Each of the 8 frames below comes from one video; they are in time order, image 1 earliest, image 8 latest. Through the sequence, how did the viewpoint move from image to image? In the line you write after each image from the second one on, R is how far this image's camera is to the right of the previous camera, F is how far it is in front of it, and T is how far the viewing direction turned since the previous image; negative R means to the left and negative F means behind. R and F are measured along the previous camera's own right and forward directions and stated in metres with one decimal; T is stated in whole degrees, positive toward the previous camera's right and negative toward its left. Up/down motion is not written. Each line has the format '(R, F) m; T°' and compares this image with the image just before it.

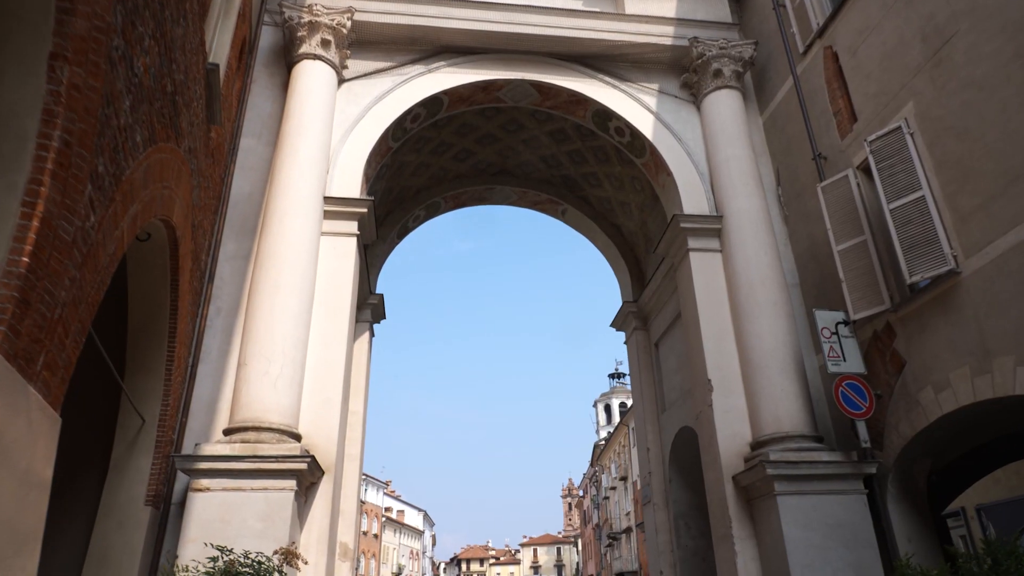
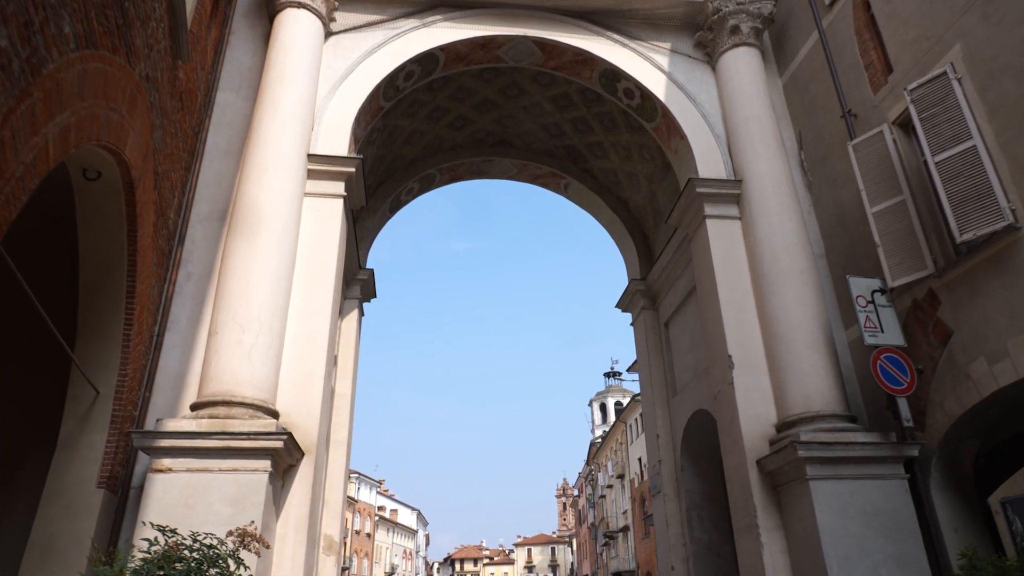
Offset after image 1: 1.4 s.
(-0.1, +0.7) m; 0°
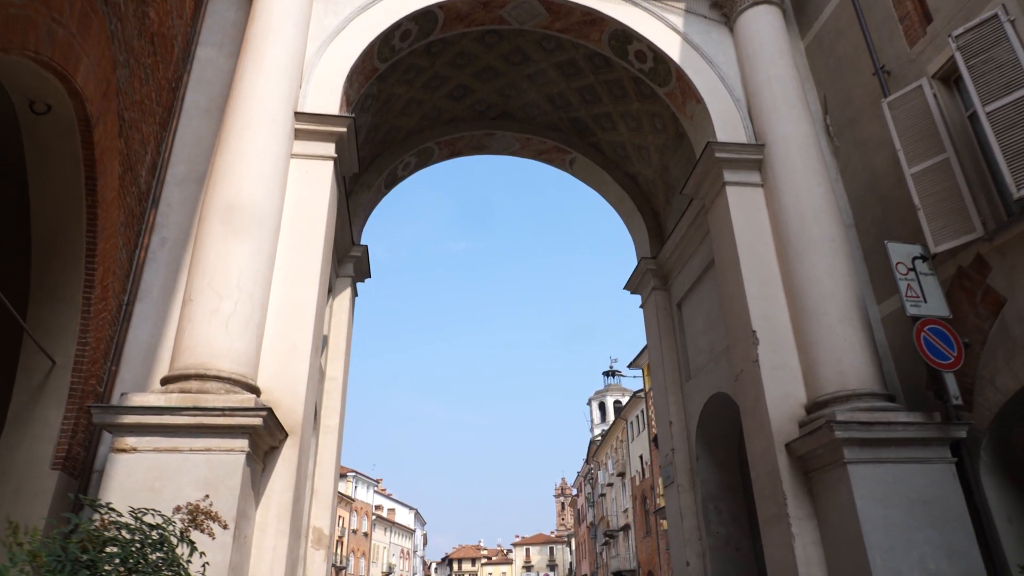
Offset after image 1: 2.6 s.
(-0.1, +0.6) m; 0°
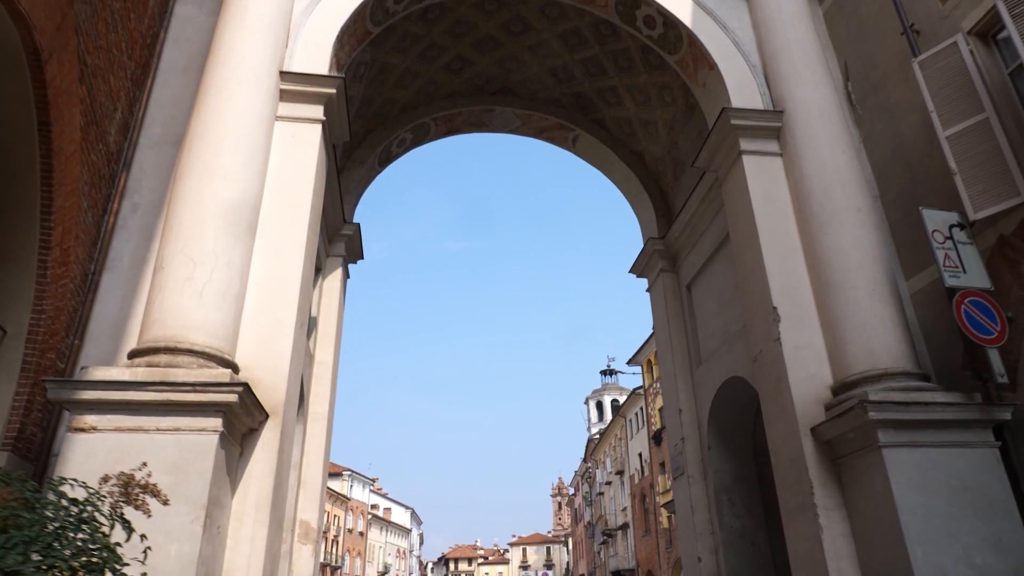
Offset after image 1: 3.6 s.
(0.0, +0.5) m; 0°
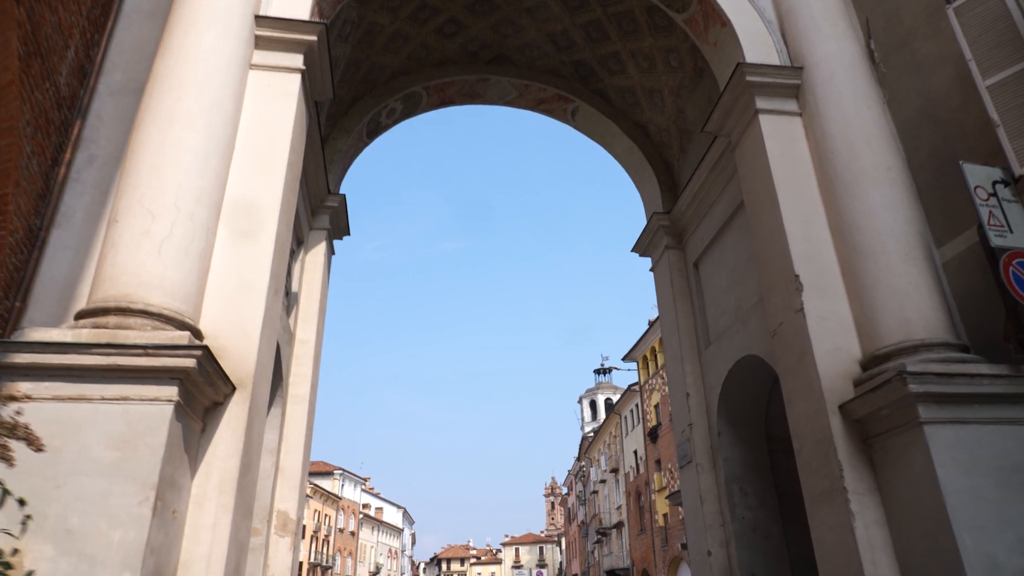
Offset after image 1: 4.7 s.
(0.0, +0.6) m; +1°
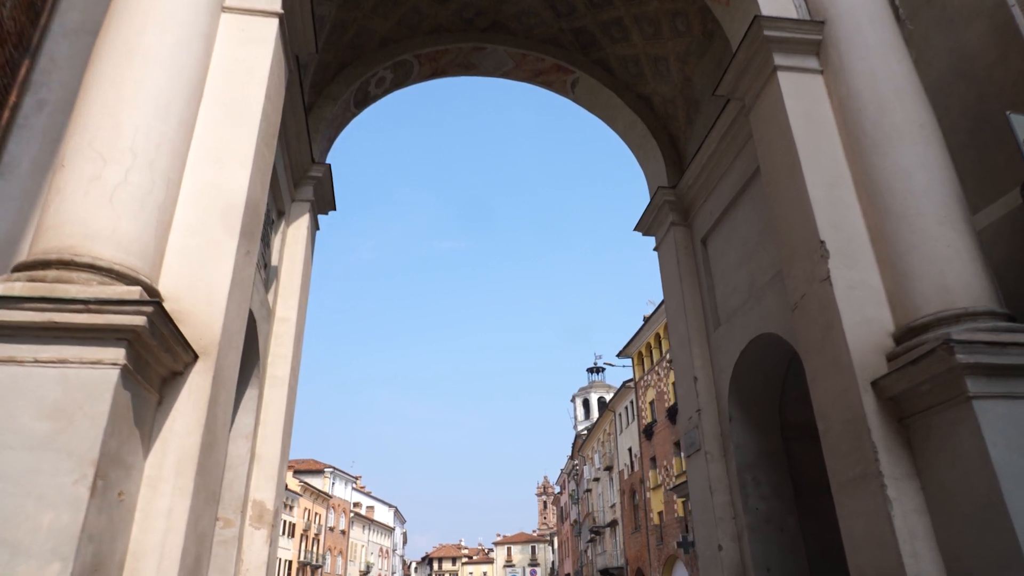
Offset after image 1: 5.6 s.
(0.0, +0.5) m; +1°
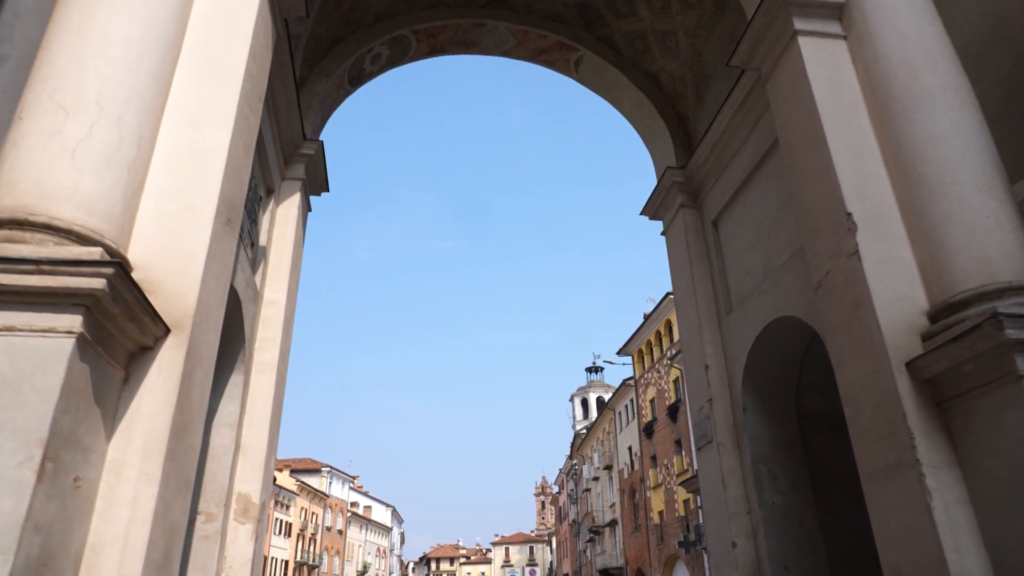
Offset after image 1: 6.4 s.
(0.0, +0.4) m; 0°
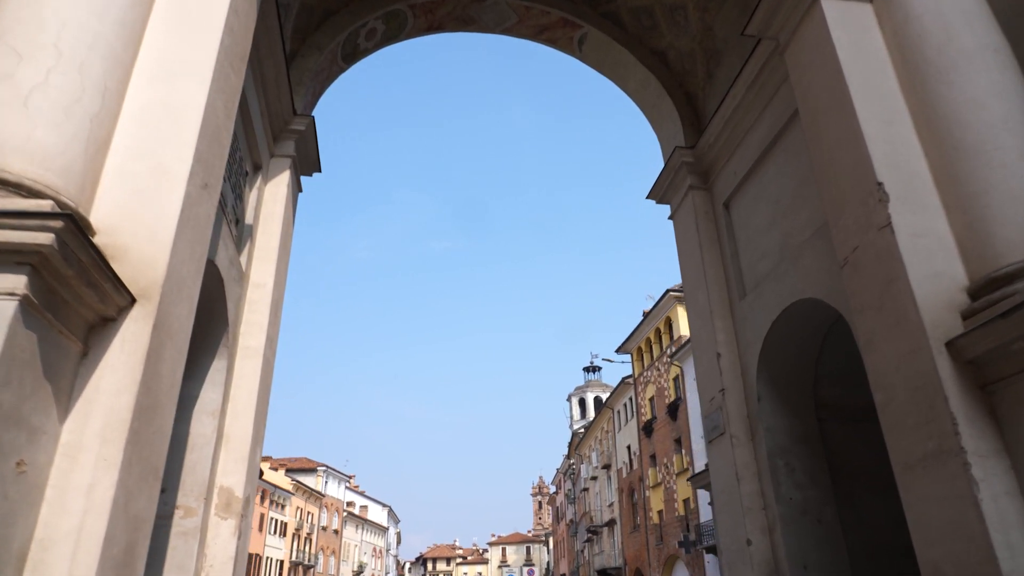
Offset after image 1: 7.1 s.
(0.0, +0.4) m; 0°
